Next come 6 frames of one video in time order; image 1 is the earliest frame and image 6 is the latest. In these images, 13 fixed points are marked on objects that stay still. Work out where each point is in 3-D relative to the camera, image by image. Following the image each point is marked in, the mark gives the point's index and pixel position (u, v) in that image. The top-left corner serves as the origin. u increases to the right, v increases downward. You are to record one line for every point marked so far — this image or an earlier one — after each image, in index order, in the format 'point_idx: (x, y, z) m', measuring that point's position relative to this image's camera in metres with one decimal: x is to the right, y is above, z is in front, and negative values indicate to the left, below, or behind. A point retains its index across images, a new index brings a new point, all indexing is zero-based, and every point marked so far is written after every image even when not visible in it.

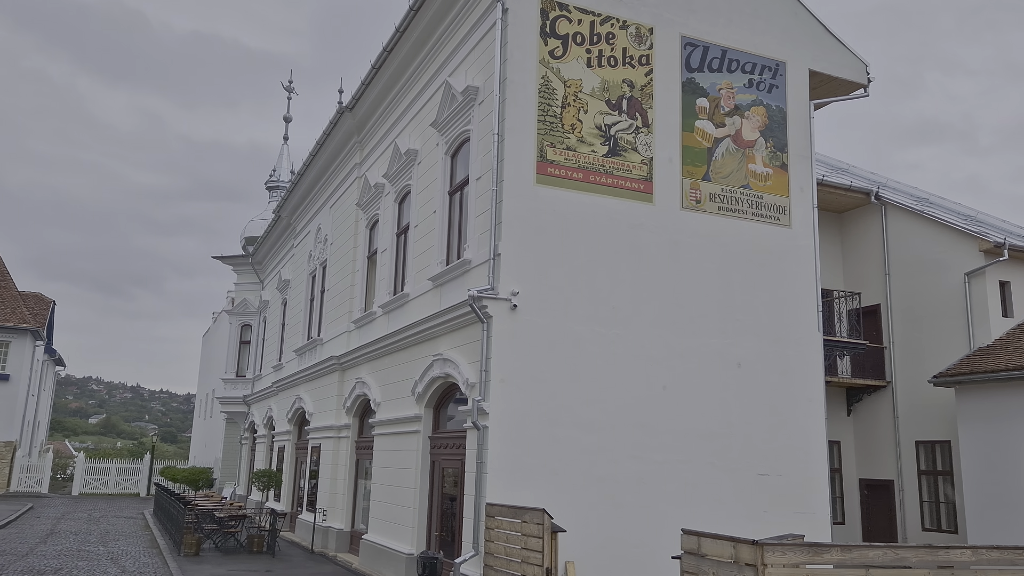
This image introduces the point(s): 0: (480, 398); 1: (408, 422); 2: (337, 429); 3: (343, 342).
0: (-0.4, -1.5, +10.7) m
1: (-1.8, -2.3, +13.7) m
2: (-4.0, -3.2, +18.0) m
3: (-4.0, -1.3, +18.6) m
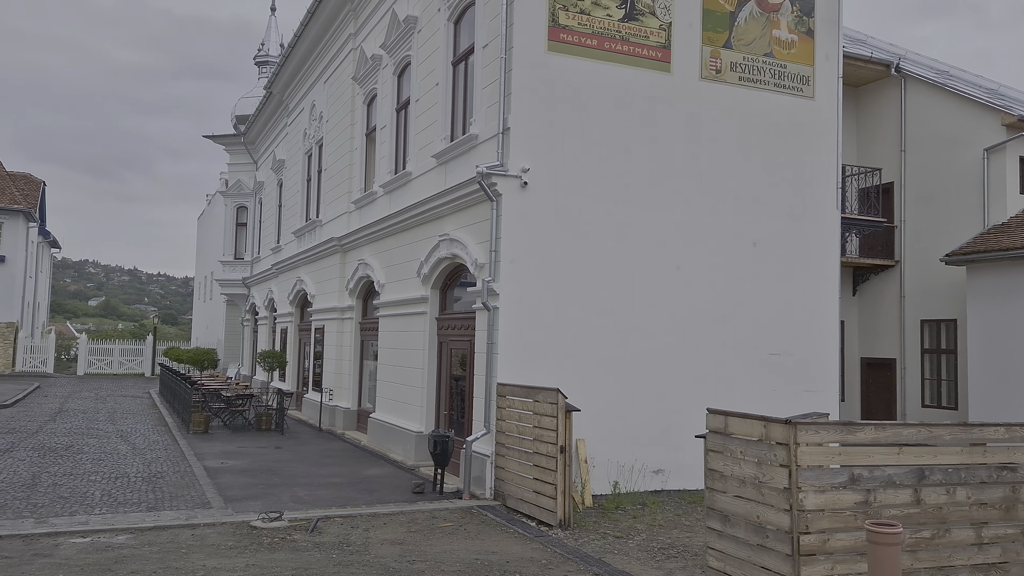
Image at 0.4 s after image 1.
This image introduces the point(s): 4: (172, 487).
0: (-0.3, +0.1, +10.4) m
1: (-1.7, -0.3, +13.5) m
2: (-3.9, -0.5, +17.9) m
3: (-3.9, +1.5, +18.2) m
4: (-4.5, -2.7, +10.7) m
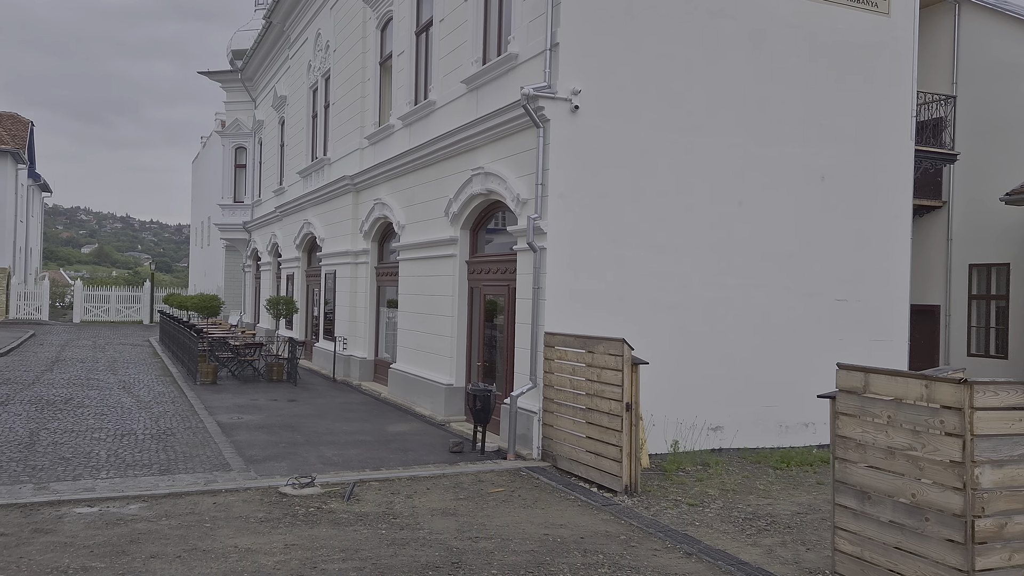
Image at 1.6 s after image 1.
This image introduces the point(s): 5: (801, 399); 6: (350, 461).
0: (+0.3, +0.9, +9.3) m
1: (-1.1, +0.7, +12.4) m
2: (-3.3, +0.7, +16.8) m
3: (-3.4, +2.7, +16.9) m
4: (-4.0, -1.9, +9.7) m
5: (+3.8, -1.5, +10.4) m
6: (-1.8, -2.0, +9.1) m
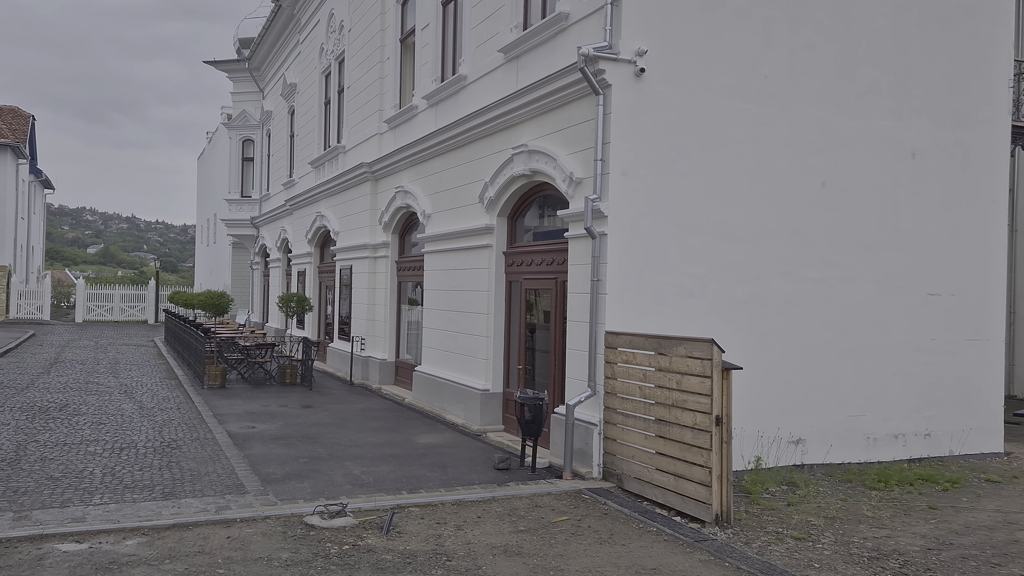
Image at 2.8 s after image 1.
0: (+0.8, +0.9, +8.1) m
1: (-0.5, +0.8, +11.1) m
2: (-2.7, +0.8, +15.6) m
3: (-2.8, +2.8, +15.7) m
4: (-3.4, -1.9, +8.5) m
5: (+4.4, -1.4, +9.2) m
6: (-1.3, -1.9, +7.8) m
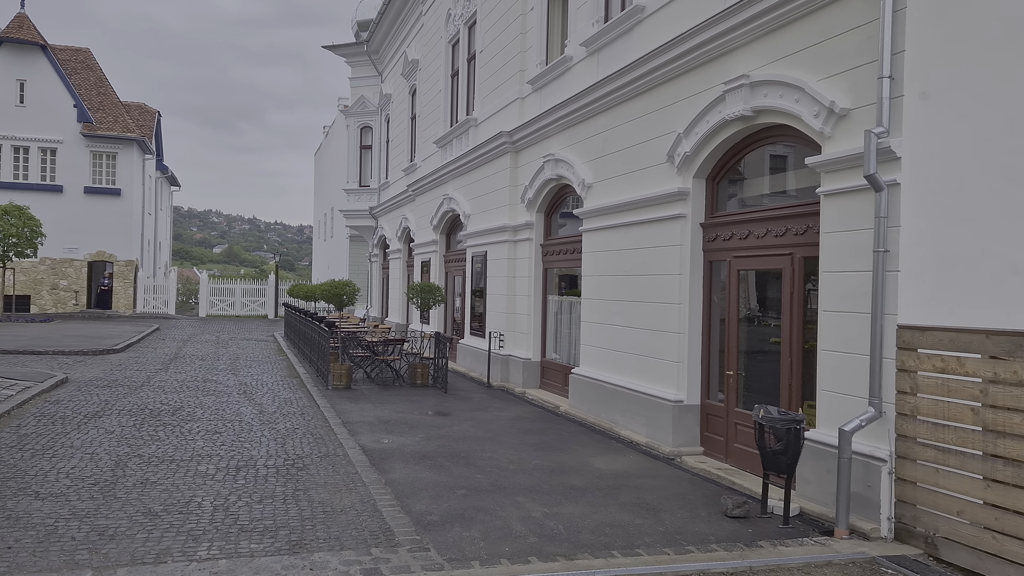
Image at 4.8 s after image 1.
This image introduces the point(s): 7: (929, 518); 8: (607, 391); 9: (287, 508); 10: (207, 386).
0: (+2.6, +1.1, +5.6) m
1: (+1.6, +0.9, +8.8) m
2: (0.0, +1.0, +13.5) m
3: (0.0, +3.0, +13.6) m
4: (-1.6, -1.7, +6.6) m
5: (+6.3, -1.2, +6.3) m
6: (+0.5, -1.7, +5.7) m
7: (+2.8, -1.5, +5.2) m
8: (+1.2, -1.3, +9.8) m
9: (-1.7, -1.7, +6.0) m
10: (-5.1, -1.6, +13.2) m
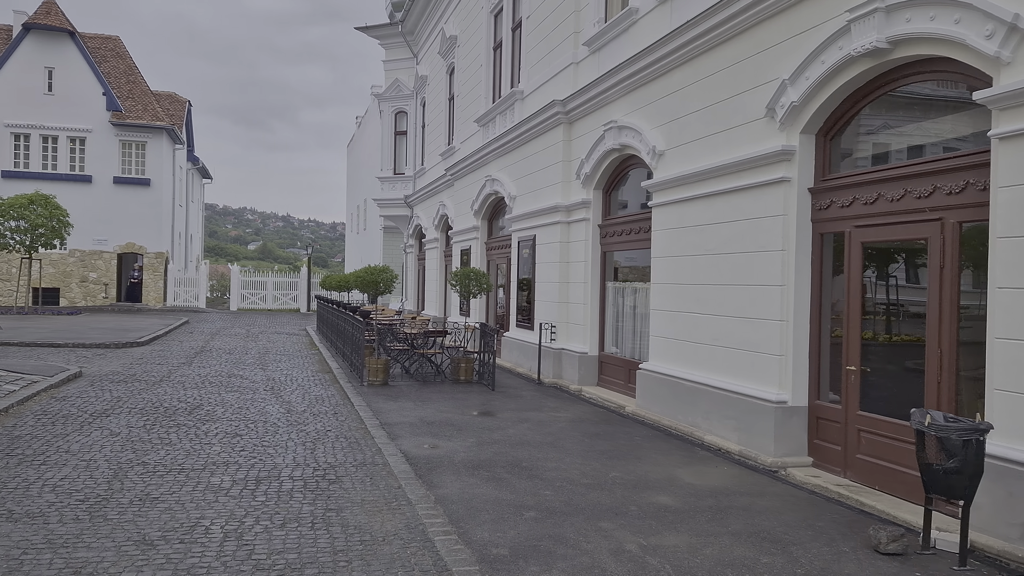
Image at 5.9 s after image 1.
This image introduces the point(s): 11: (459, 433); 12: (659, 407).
0: (+3.1, +1.3, +4.2) m
1: (+2.3, +1.1, +7.4) m
2: (+0.8, +1.2, +12.2) m
3: (+0.8, +3.2, +12.3) m
4: (-1.0, -1.5, +5.3) m
5: (+6.8, -1.0, +4.7) m
6: (+1.0, -1.6, +4.3) m
7: (+3.2, -1.3, +3.7) m
8: (+1.8, -1.1, +8.4) m
9: (-1.2, -1.5, +4.8) m
10: (-4.3, -1.4, +12.1) m
11: (-0.6, -1.5, +8.3) m
12: (+1.7, -1.3, +9.0) m
